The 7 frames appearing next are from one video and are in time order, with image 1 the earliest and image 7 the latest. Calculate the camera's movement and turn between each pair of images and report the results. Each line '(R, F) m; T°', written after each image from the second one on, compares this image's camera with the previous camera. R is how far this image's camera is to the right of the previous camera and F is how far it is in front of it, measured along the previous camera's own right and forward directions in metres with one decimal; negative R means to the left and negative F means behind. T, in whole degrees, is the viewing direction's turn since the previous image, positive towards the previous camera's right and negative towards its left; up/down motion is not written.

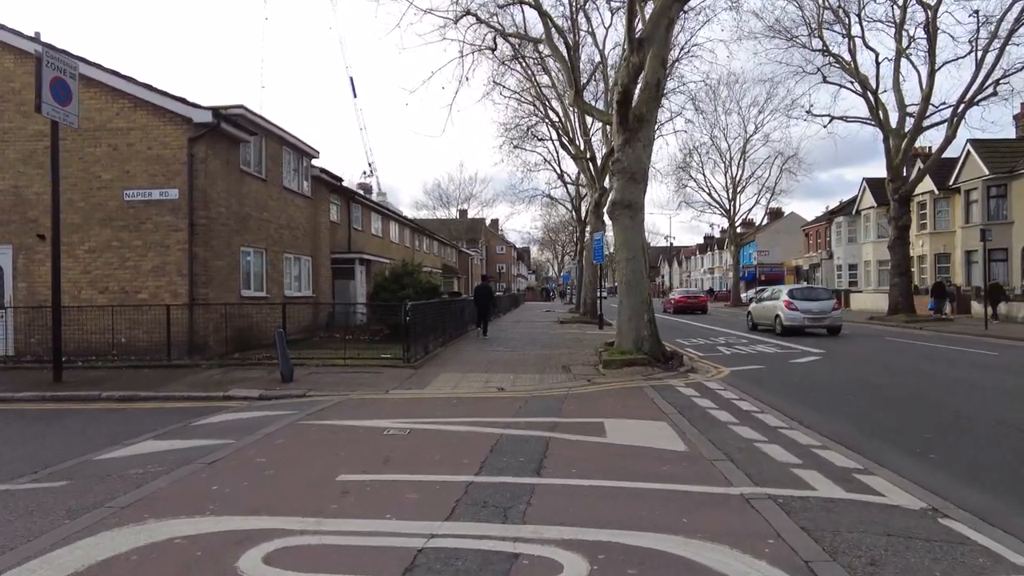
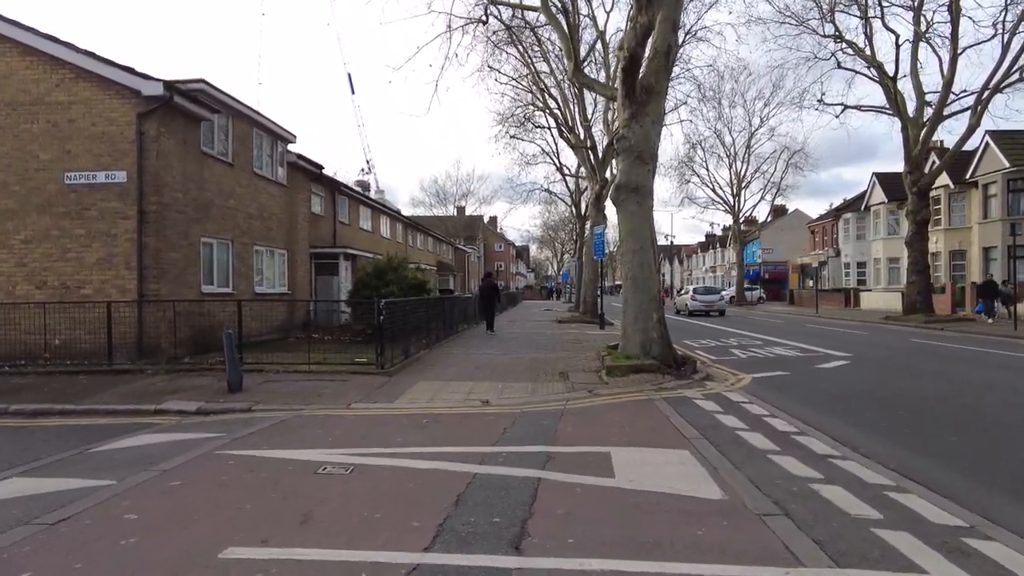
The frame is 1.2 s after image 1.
(+0.2, +1.6) m; 0°
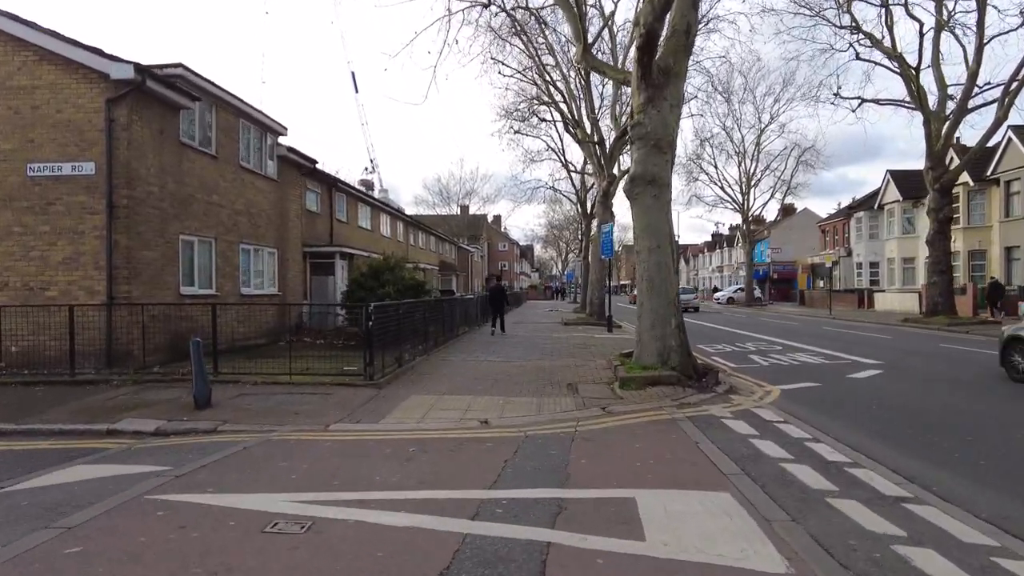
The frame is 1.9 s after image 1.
(0.0, +1.1) m; 0°
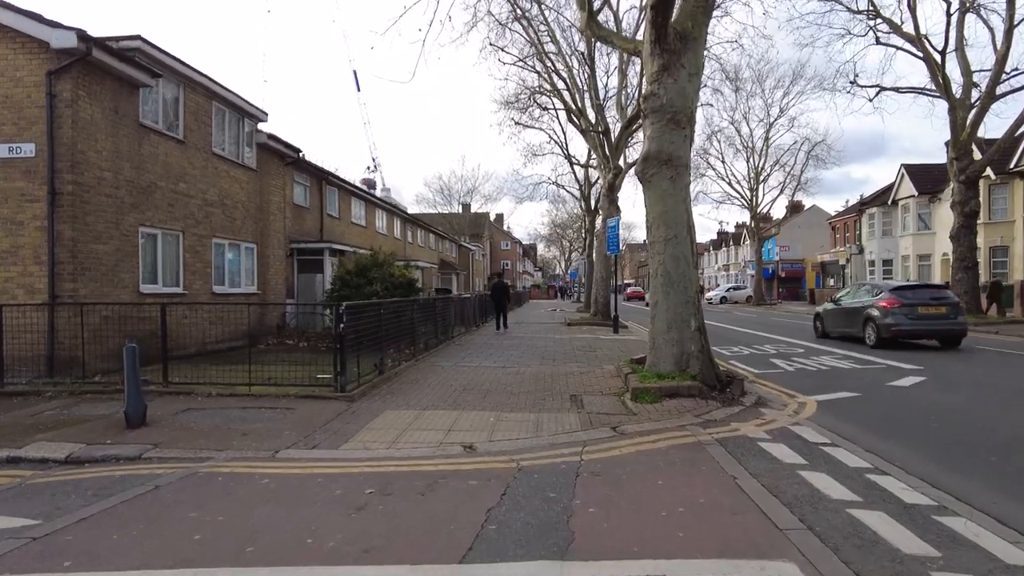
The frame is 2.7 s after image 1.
(+0.1, +1.4) m; 0°
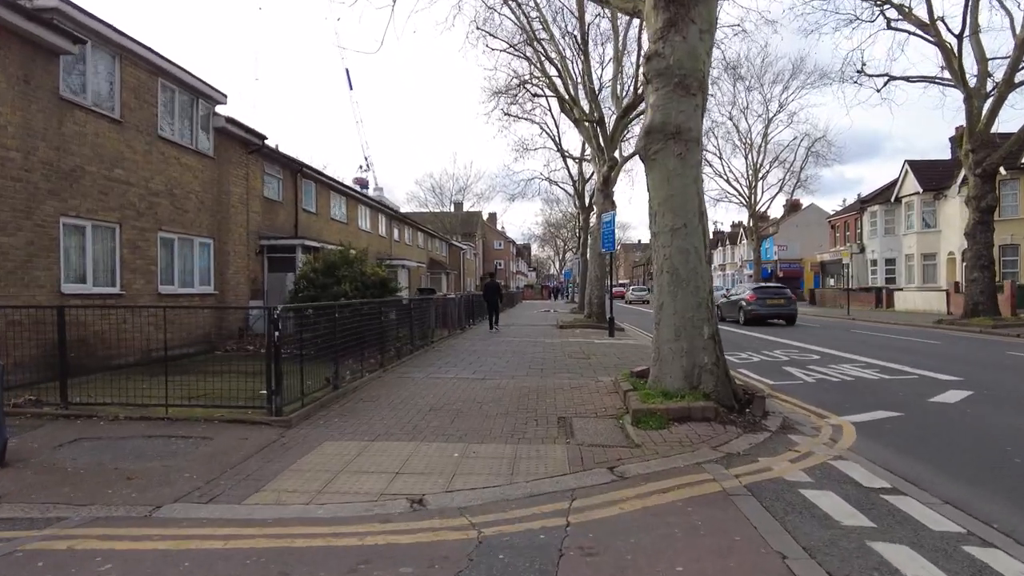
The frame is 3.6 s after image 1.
(+0.2, +1.6) m; 0°
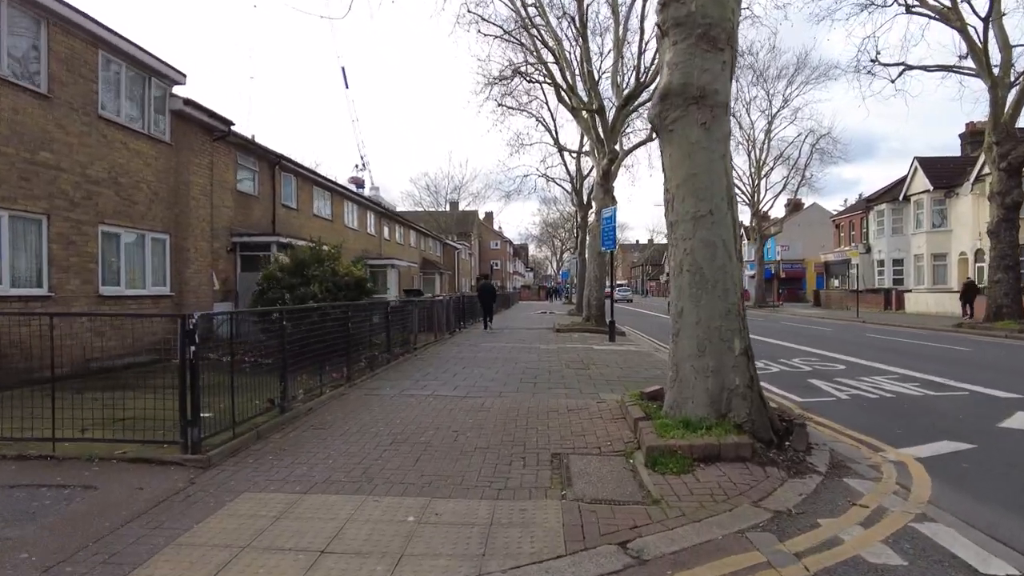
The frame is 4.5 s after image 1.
(+0.1, +1.5) m; 0°
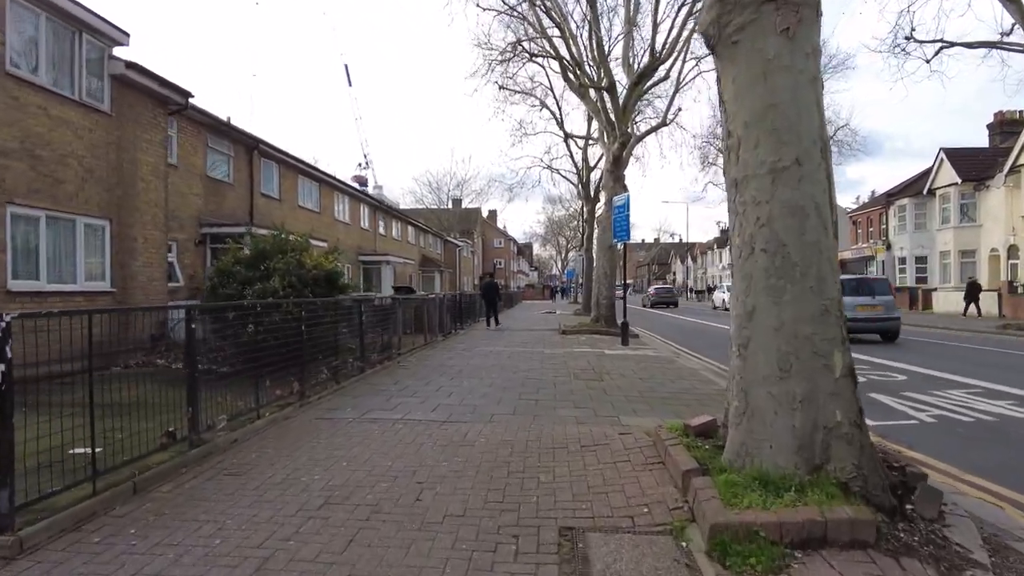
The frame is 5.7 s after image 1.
(+0.1, +2.0) m; 0°
